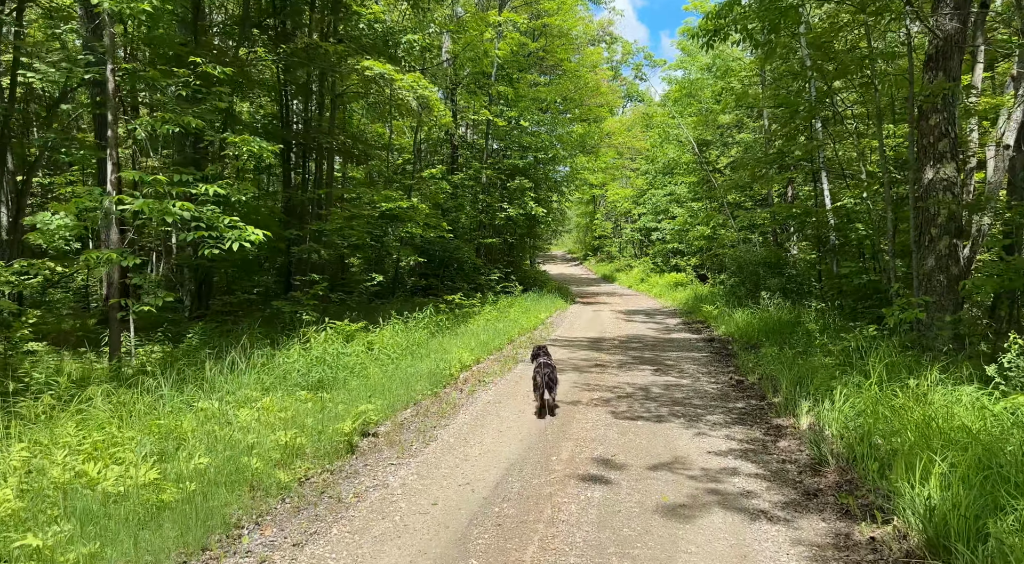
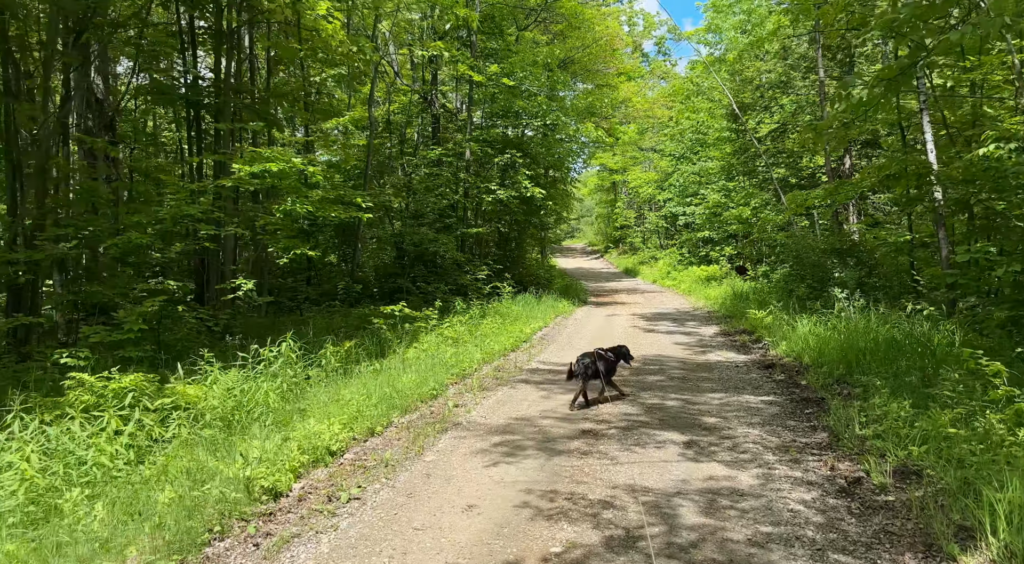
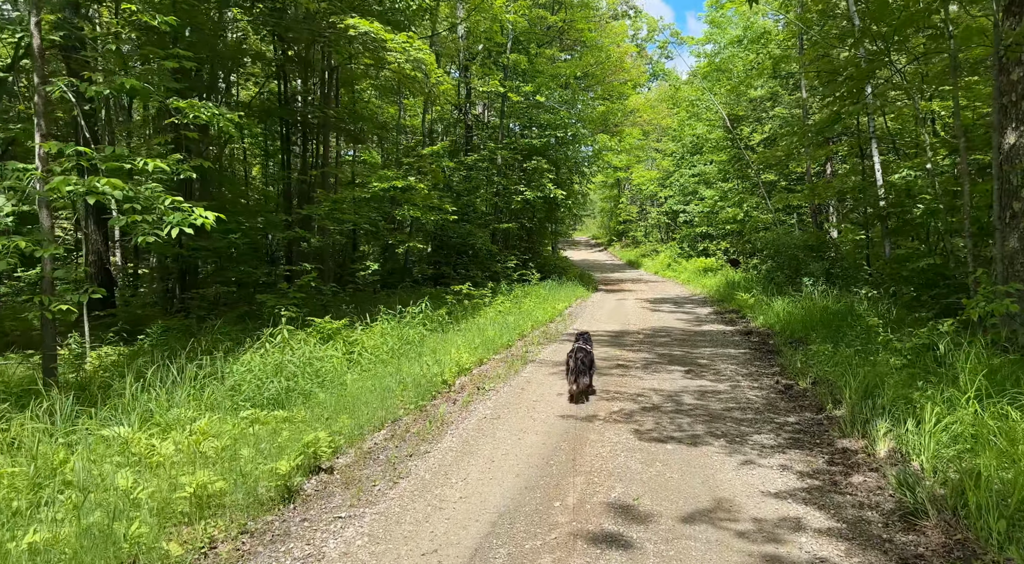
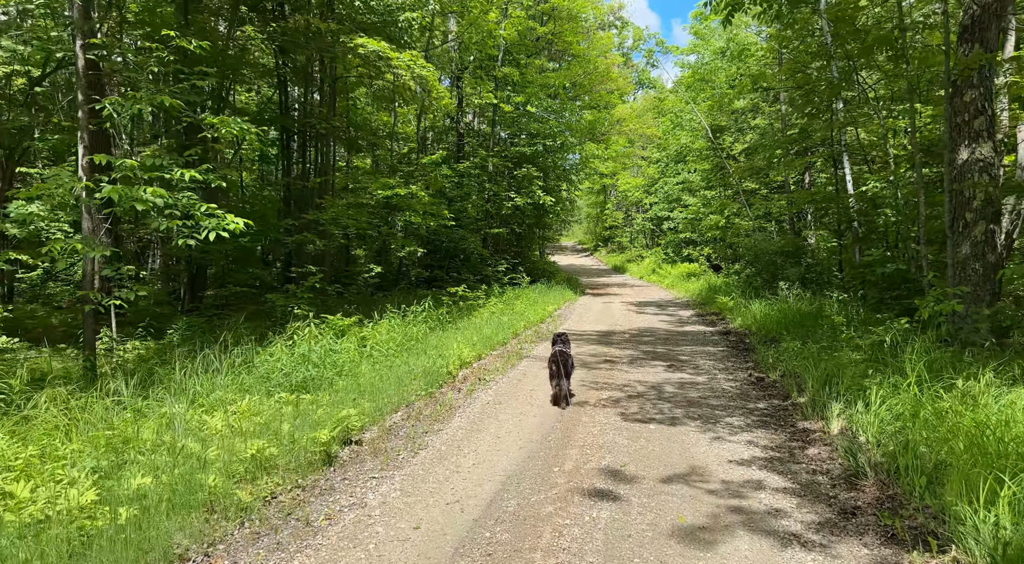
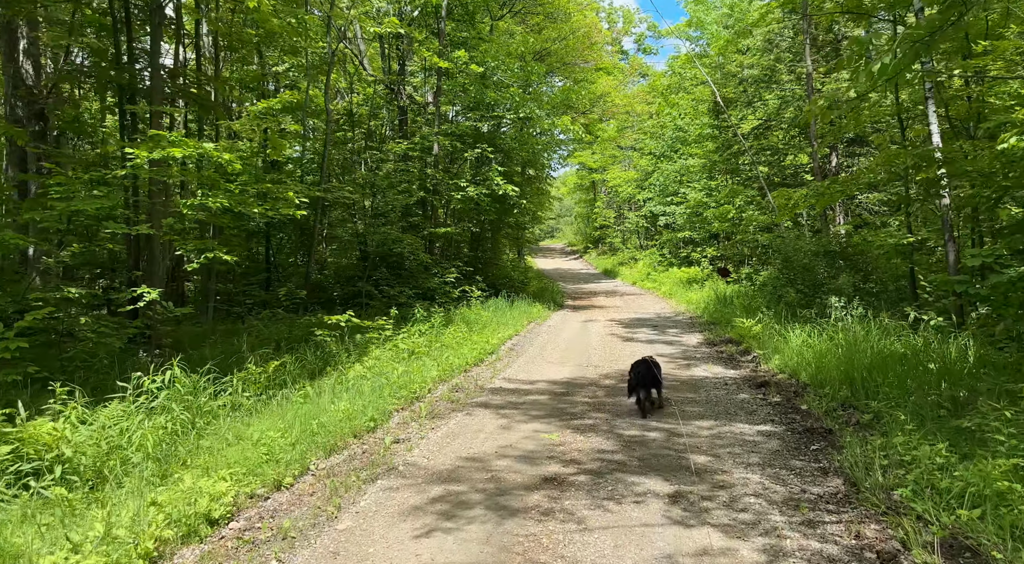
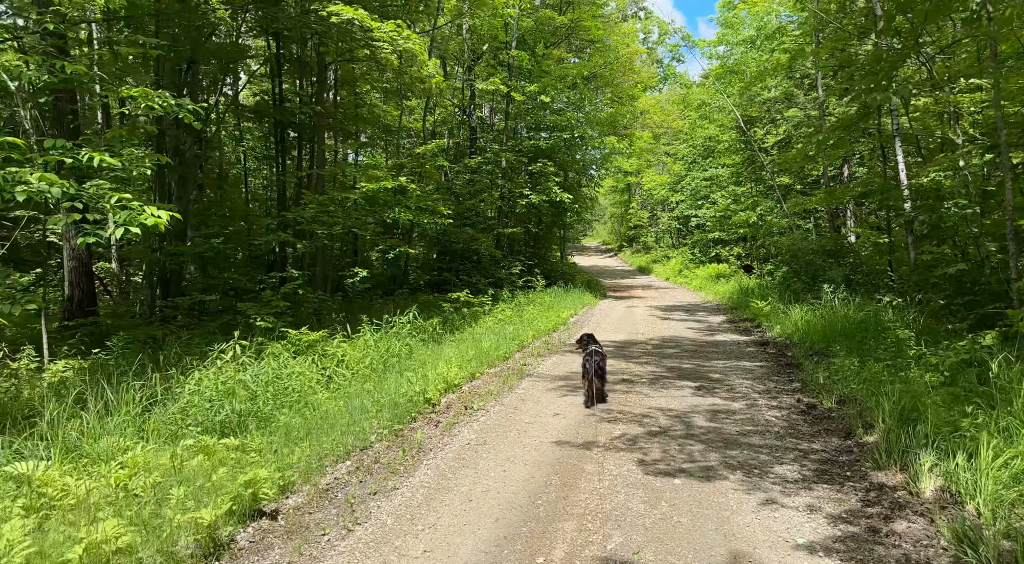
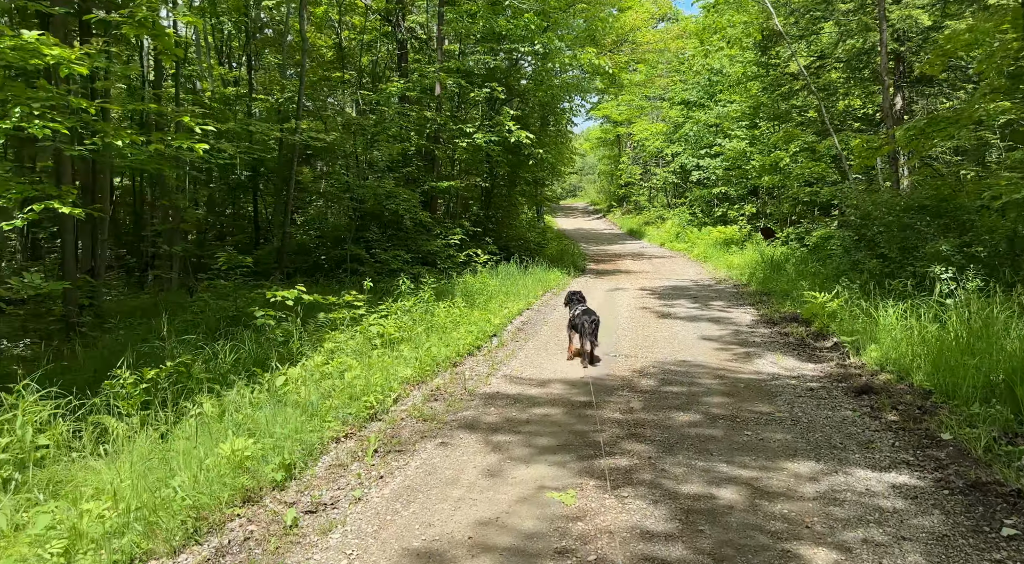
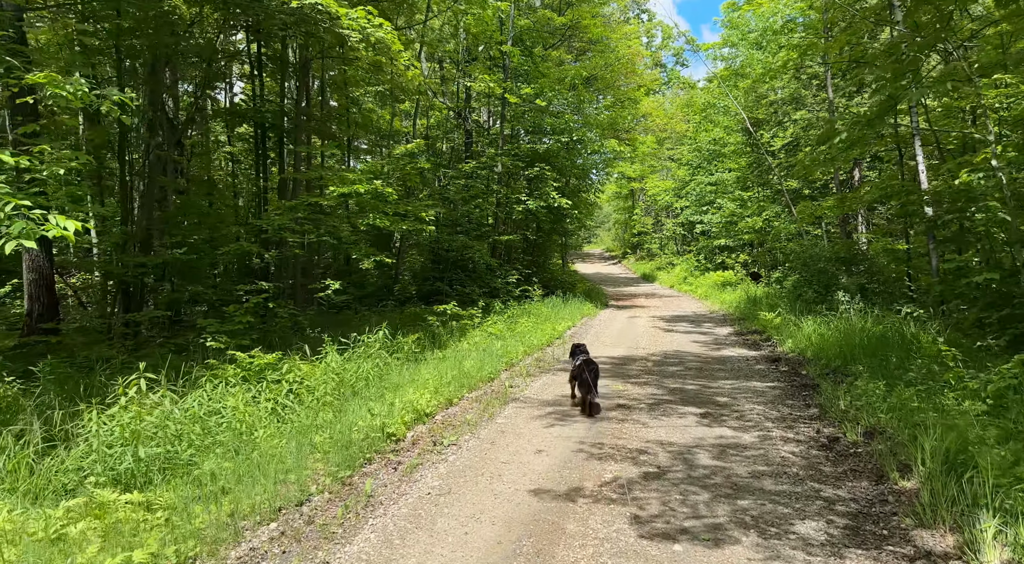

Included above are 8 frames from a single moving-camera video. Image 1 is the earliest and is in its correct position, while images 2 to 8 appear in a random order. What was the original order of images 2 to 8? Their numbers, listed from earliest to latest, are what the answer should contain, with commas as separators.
4, 3, 6, 8, 2, 5, 7
